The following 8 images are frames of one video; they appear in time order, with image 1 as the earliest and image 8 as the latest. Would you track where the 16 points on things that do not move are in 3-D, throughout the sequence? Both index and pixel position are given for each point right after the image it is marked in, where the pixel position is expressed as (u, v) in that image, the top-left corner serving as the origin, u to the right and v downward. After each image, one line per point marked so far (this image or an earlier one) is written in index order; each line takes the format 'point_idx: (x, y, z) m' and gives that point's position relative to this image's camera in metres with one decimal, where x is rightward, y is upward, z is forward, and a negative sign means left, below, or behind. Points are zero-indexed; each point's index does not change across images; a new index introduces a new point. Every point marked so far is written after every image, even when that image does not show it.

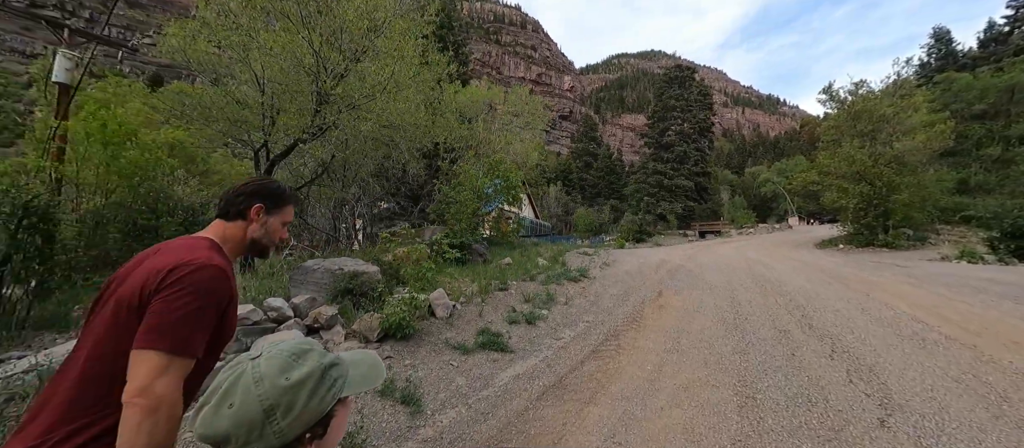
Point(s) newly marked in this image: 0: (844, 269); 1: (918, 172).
0: (+10.0, -1.4, +10.7) m
1: (+19.3, +2.4, +16.9) m
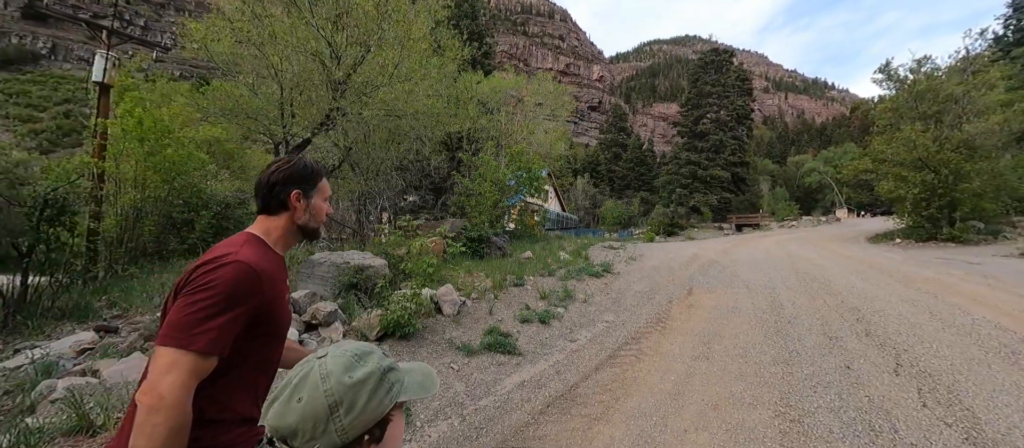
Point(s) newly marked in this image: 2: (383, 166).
0: (+10.6, -1.1, +9.5) m
1: (+20.3, +2.8, +15.0) m
2: (-4.2, +1.9, +11.6) m
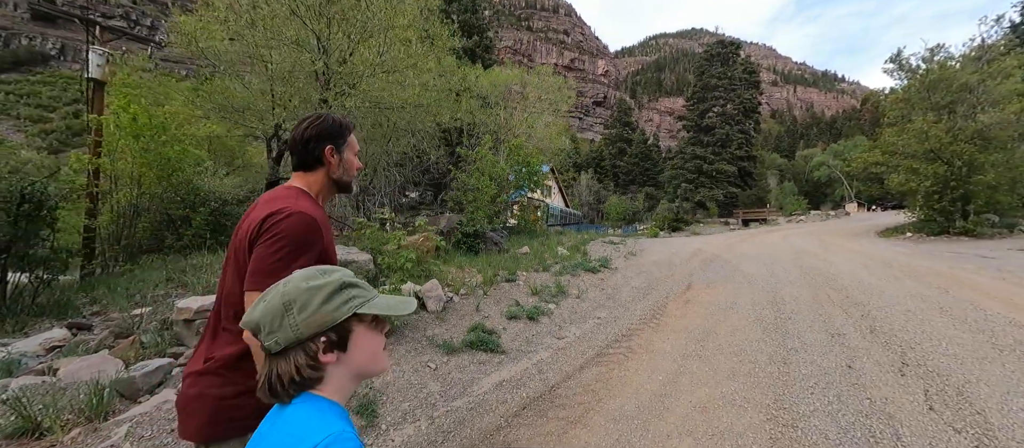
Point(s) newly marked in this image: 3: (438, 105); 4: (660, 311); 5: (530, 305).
0: (+10.5, -1.0, +9.2) m
1: (+20.3, +3.0, +14.5) m
2: (-4.3, +2.0, +11.5) m
3: (-2.6, +4.2, +12.5) m
4: (+2.1, -1.2, +4.9) m
5: (+0.2, -1.1, +4.8) m
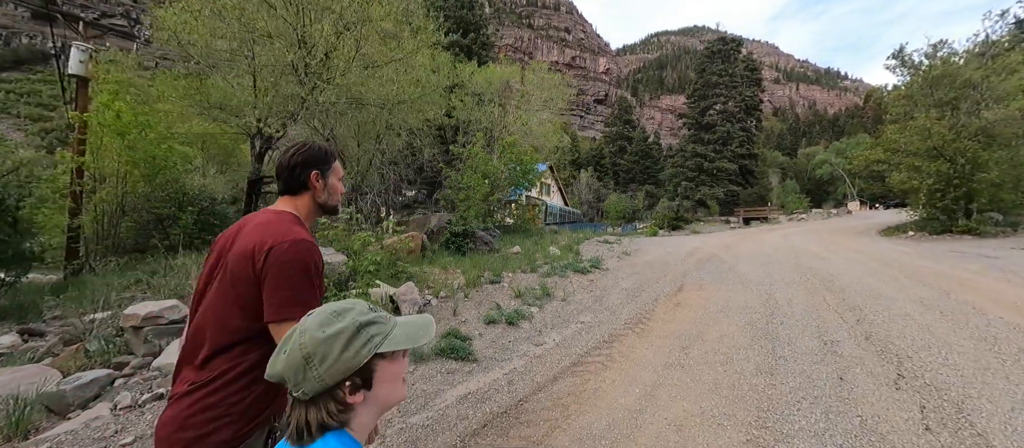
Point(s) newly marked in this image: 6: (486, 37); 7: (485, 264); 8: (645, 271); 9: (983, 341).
0: (+10.3, -0.9, +9.0) m
1: (+20.1, +3.1, +14.2) m
2: (-4.5, +2.0, +11.3) m
3: (-2.8, +4.2, +12.3) m
4: (+1.8, -1.2, +4.7) m
5: (0.0, -1.1, +4.6) m
6: (-1.4, +10.4, +19.8) m
7: (-0.5, -0.8, +6.9) m
8: (+2.9, -1.0, +7.6) m
9: (+4.4, -1.1, +3.3) m
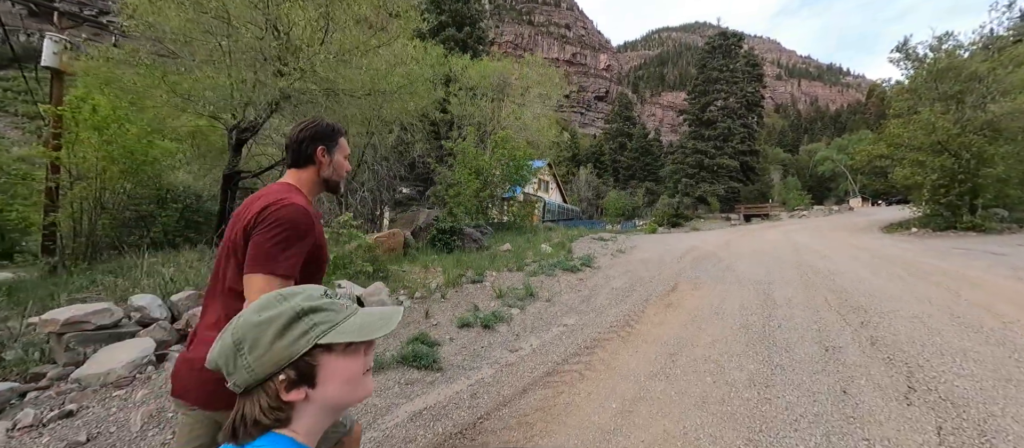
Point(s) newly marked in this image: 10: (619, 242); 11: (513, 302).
0: (+10.0, -0.8, +8.7) m
1: (+19.9, +3.3, +13.8) m
2: (-4.8, +2.1, +11.0) m
3: (-3.1, +4.3, +12.0) m
4: (+1.5, -1.2, +4.4) m
5: (-0.3, -1.1, +4.3) m
6: (-1.6, +10.5, +19.4) m
7: (-0.8, -0.7, +6.6) m
8: (+2.6, -0.9, +7.3) m
9: (+4.2, -1.0, +3.0) m
10: (+3.3, -0.6, +10.8) m
11: (0.0, -1.0, +4.7) m
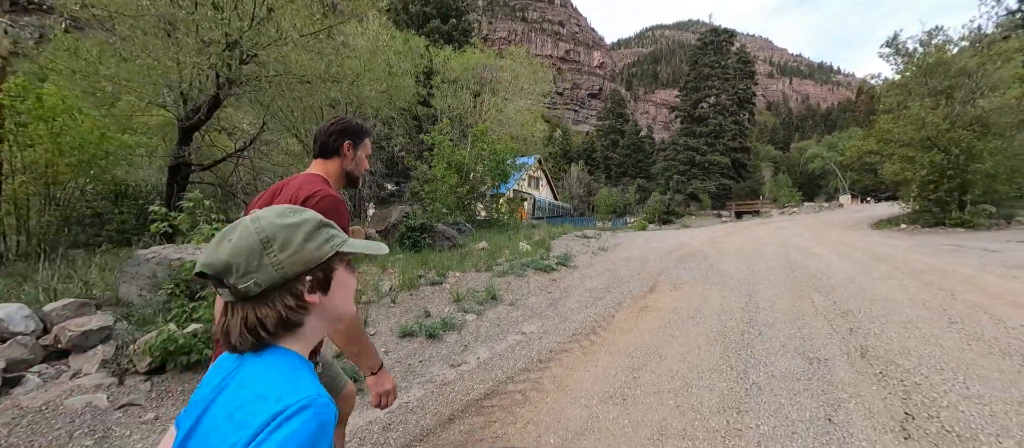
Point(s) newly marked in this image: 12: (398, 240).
0: (+9.5, -0.7, +8.4) m
1: (+19.2, +3.4, +13.6) m
2: (-5.4, +2.2, +10.4) m
3: (-3.7, +4.4, +11.4) m
4: (+1.0, -1.1, +4.0) m
5: (-0.8, -1.0, +3.9) m
6: (-2.4, +10.7, +18.8) m
7: (-1.3, -0.6, +6.1) m
8: (+2.1, -0.9, +6.9) m
9: (+3.7, -1.0, +2.6) m
10: (+2.7, -0.5, +10.4) m
11: (-0.5, -1.0, +4.3) m
12: (-2.5, -0.4, +7.8) m
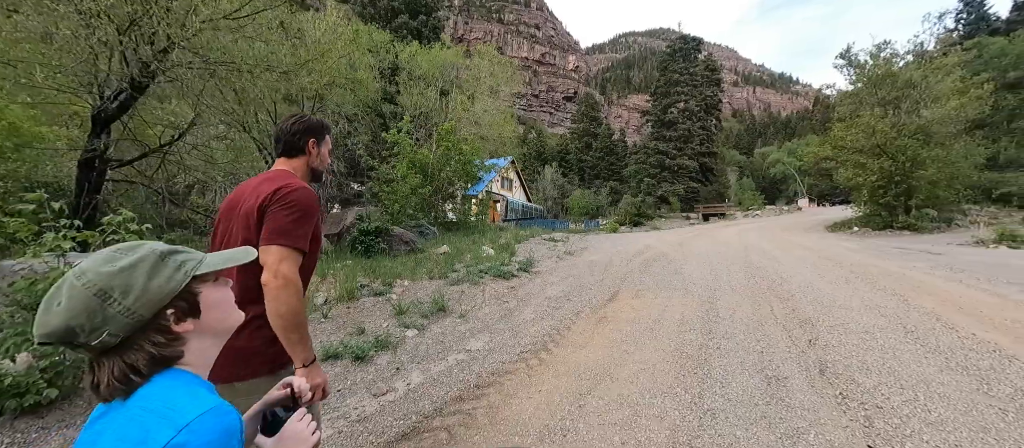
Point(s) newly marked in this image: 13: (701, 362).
0: (+8.6, -0.8, +8.6) m
1: (+18.0, +3.3, +14.5) m
2: (-6.3, +2.1, +9.7) m
3: (-4.7, +4.3, +10.8) m
4: (+0.5, -1.2, +3.7) m
5: (-1.3, -1.1, +3.5) m
6: (-3.9, +10.6, +18.3) m
7: (-2.0, -0.7, +5.7) m
8: (+1.3, -0.9, +6.7) m
9: (+3.2, -1.1, +2.5) m
10: (+1.7, -0.5, +10.2) m
11: (-1.1, -1.0, +3.9) m
12: (-3.3, -0.4, +7.2) m
13: (+1.5, -1.1, +2.9) m
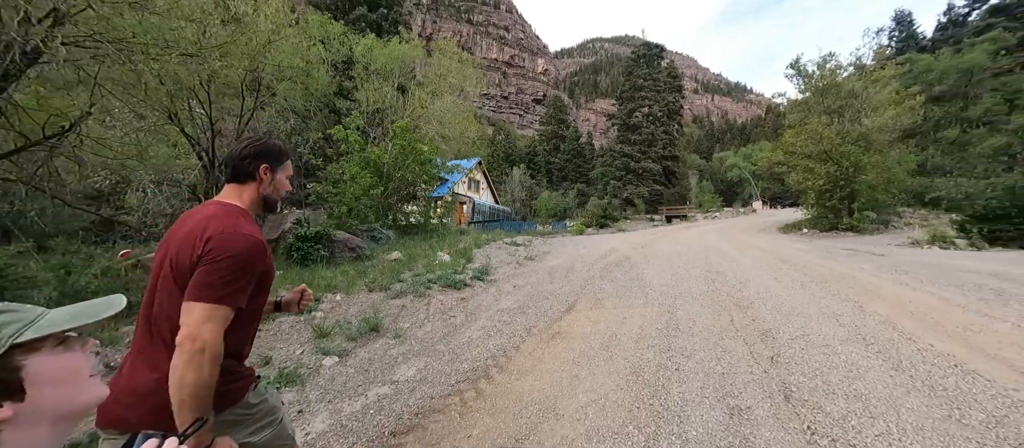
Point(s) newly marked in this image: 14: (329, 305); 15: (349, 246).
0: (+7.6, -0.9, +8.9) m
1: (+16.5, +3.2, +15.5) m
2: (-7.4, +2.0, +8.7) m
3: (-5.9, +4.2, +10.0) m
4: (-0.1, -1.2, +3.3) m
5: (-1.9, -1.1, +2.9) m
6: (-5.7, +10.4, +17.5) m
7: (-2.7, -0.8, +5.0) m
8: (+0.5, -1.0, +6.3) m
9: (+2.8, -1.1, +2.3) m
10: (+0.6, -0.6, +9.9) m
11: (-1.6, -1.1, +3.3) m
12: (-4.1, -0.5, +6.5) m
13: (+1.0, -1.2, +2.6) m
14: (-2.2, -0.9, +4.3) m
15: (-3.2, -0.4, +6.9) m
